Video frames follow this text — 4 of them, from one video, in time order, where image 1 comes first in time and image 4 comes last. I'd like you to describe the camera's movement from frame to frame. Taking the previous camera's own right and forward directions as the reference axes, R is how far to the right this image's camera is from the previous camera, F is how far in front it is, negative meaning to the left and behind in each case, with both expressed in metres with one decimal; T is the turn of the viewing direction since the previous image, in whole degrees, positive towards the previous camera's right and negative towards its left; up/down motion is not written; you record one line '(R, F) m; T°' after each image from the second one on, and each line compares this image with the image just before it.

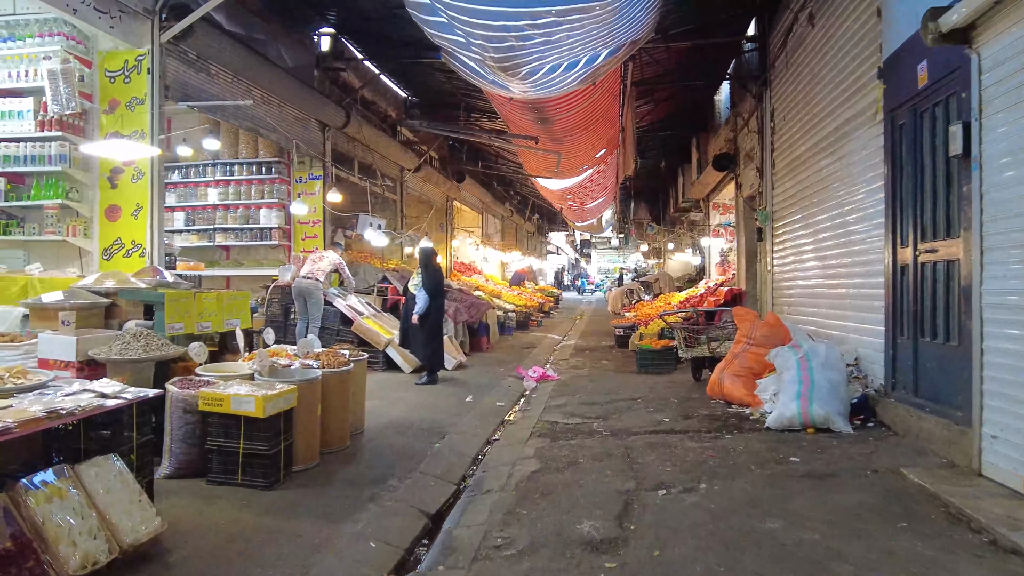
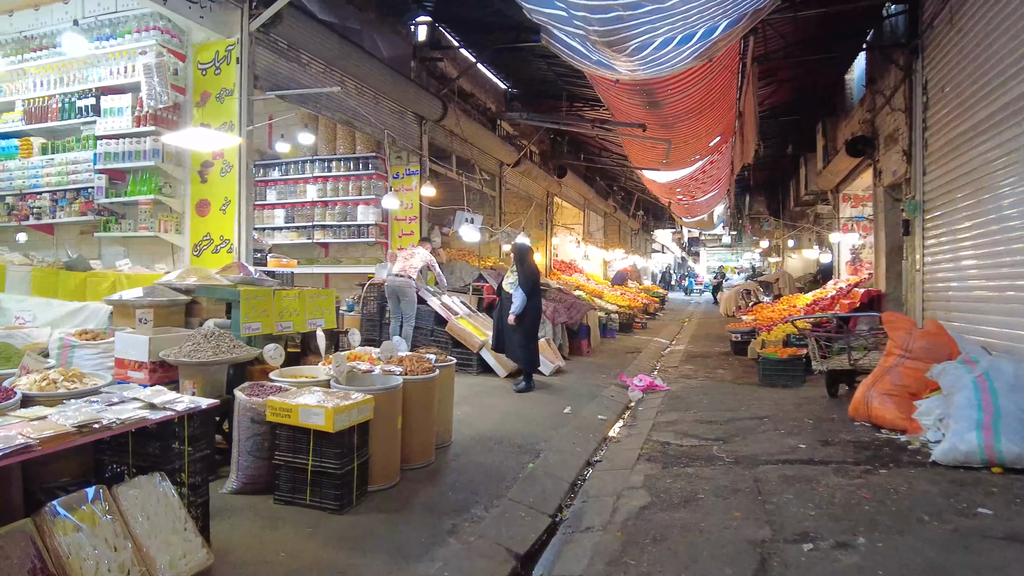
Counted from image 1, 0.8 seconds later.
(0.0, +0.5) m; -9°
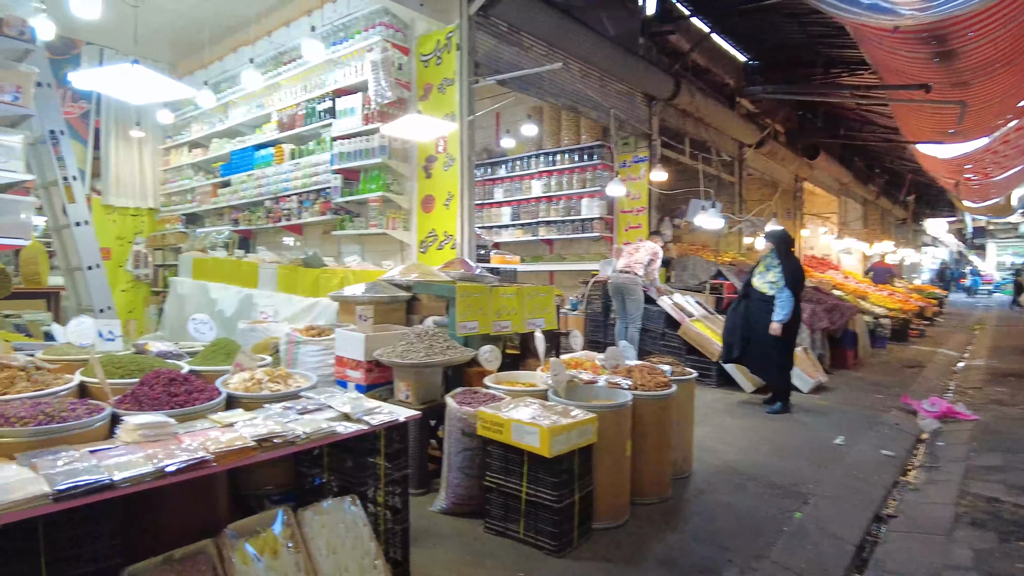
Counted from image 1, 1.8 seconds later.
(-0.1, +0.6) m; -19°
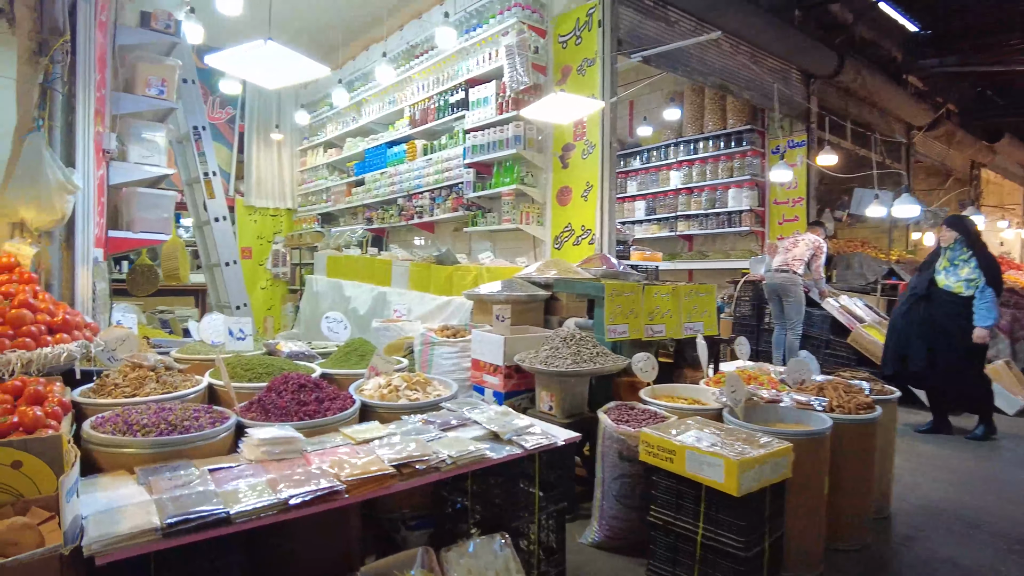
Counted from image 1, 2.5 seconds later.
(-0.2, +0.4) m; -10°
